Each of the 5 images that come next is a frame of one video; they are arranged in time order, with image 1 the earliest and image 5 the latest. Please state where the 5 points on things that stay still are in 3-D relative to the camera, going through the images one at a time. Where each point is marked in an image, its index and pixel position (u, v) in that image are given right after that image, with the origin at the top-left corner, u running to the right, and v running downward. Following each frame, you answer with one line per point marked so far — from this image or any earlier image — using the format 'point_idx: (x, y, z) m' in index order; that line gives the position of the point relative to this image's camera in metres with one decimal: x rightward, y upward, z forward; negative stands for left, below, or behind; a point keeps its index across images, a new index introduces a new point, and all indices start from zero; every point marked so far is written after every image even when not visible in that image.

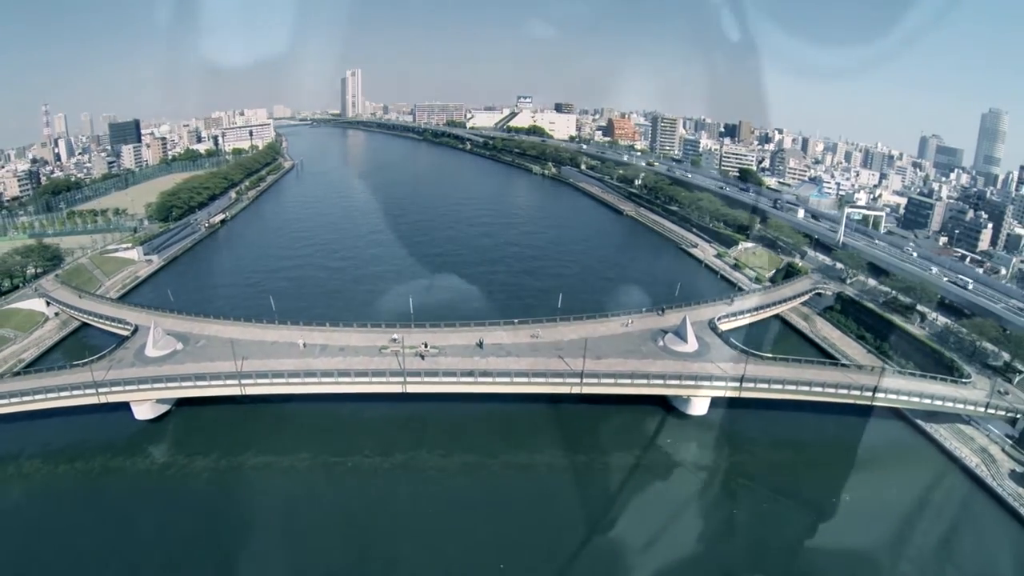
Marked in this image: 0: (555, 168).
0: (+1.1, +3.2, +15.5) m
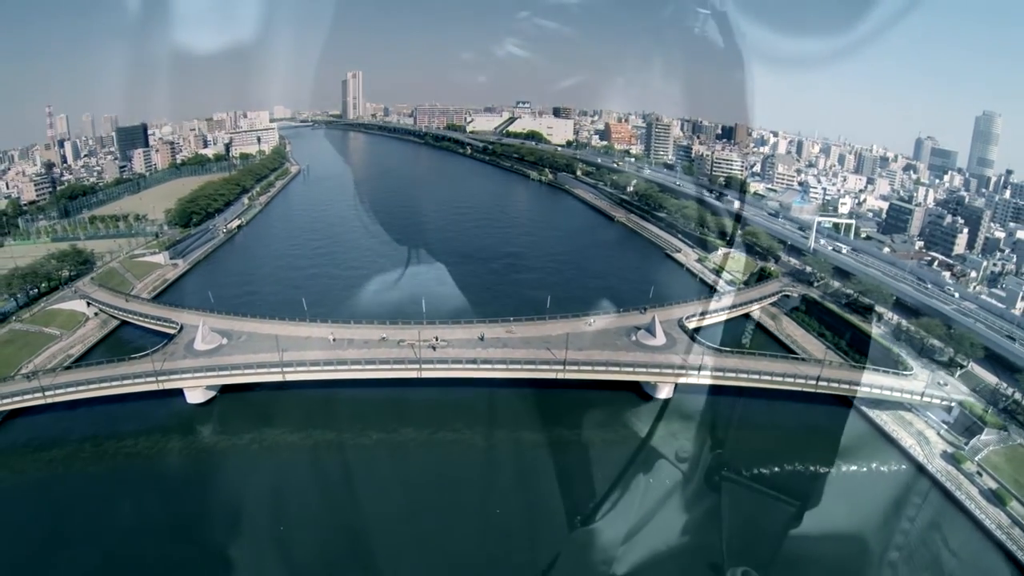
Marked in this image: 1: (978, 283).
0: (+1.1, +3.2, +16.0) m
1: (+6.2, 0.0, +7.4) m
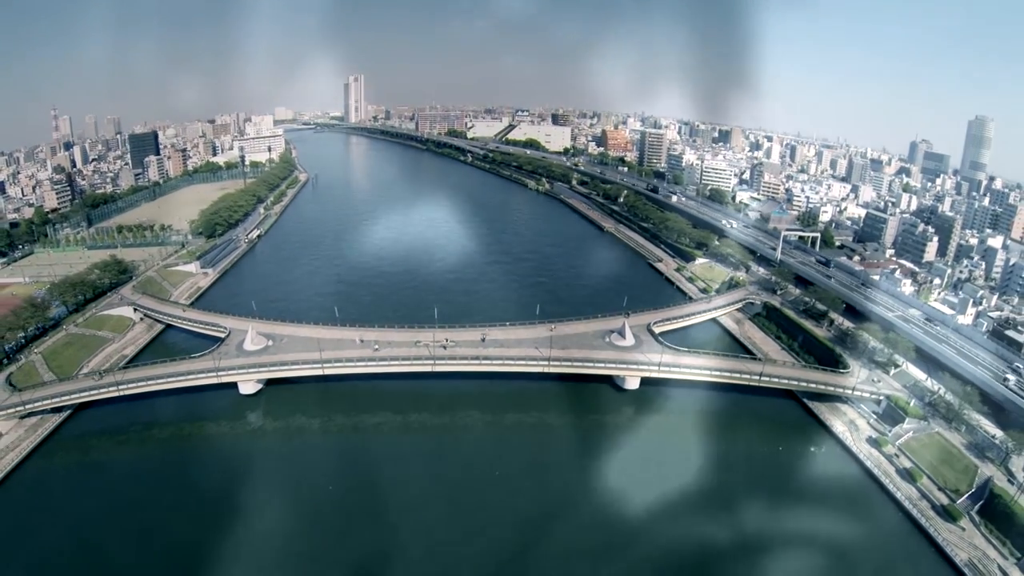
0: (+1.1, +3.1, +16.6) m
1: (+6.1, 0.0, +8.0) m
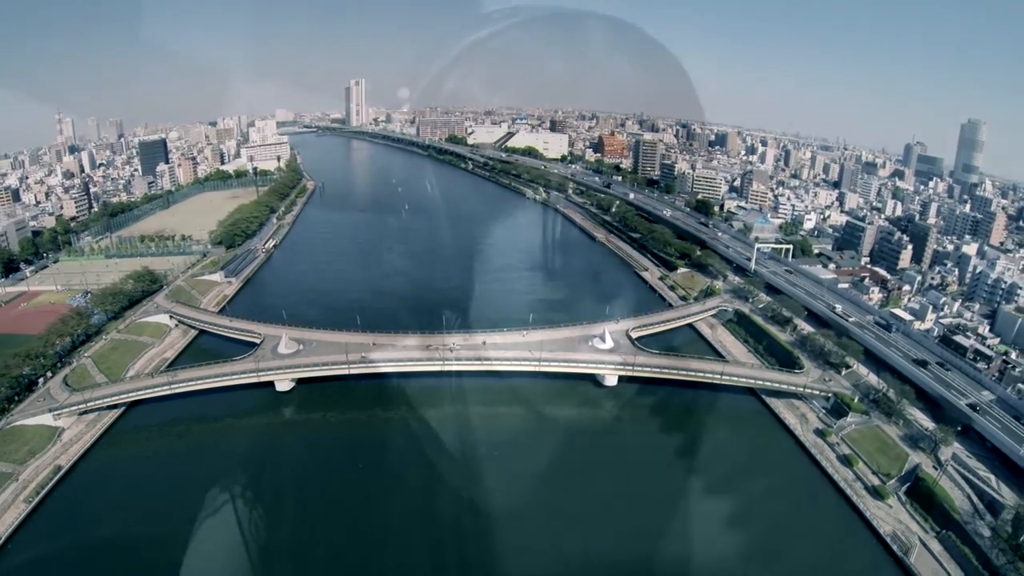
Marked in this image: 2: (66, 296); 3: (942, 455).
0: (+1.0, +3.0, +17.2) m
1: (+6.1, -0.1, +8.6) m
2: (-6.8, -0.1, +8.5) m
3: (+3.9, -1.5, +5.1) m
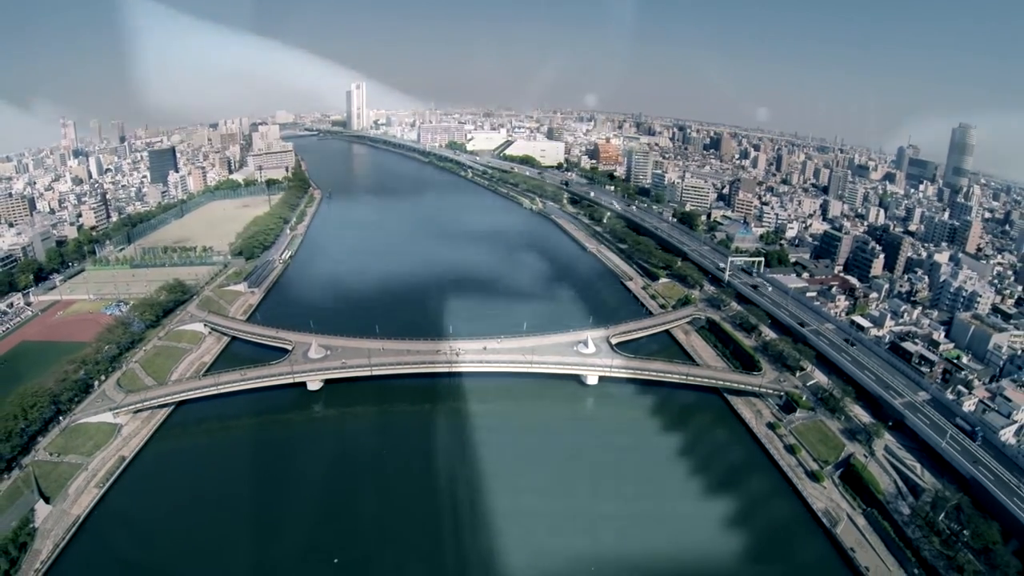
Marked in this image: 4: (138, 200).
0: (+1.0, +2.9, +17.9) m
1: (+6.1, -0.3, +9.4) m
2: (-6.9, -0.3, +9.3) m
3: (+3.9, -1.7, +5.9) m
4: (-12.4, +3.0, +18.5) m
